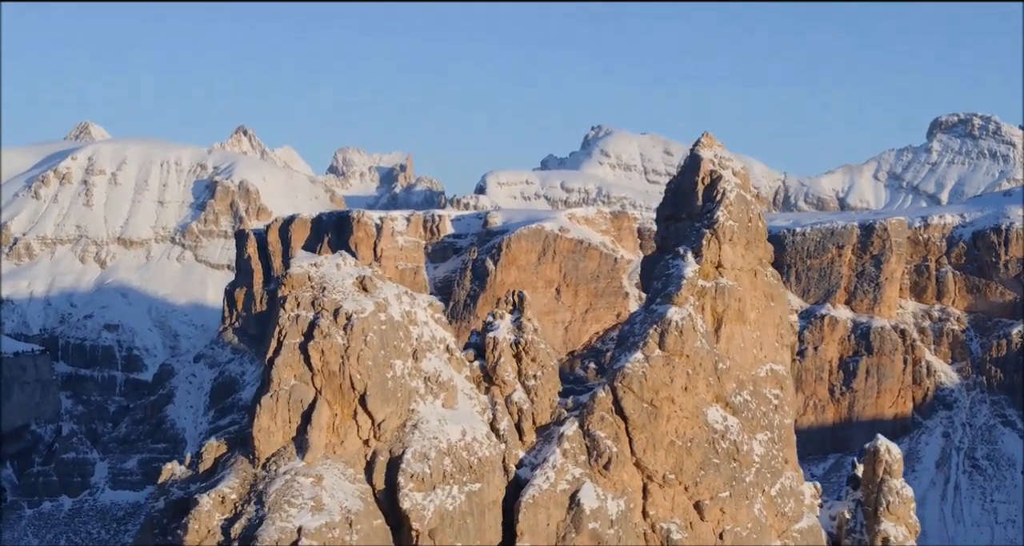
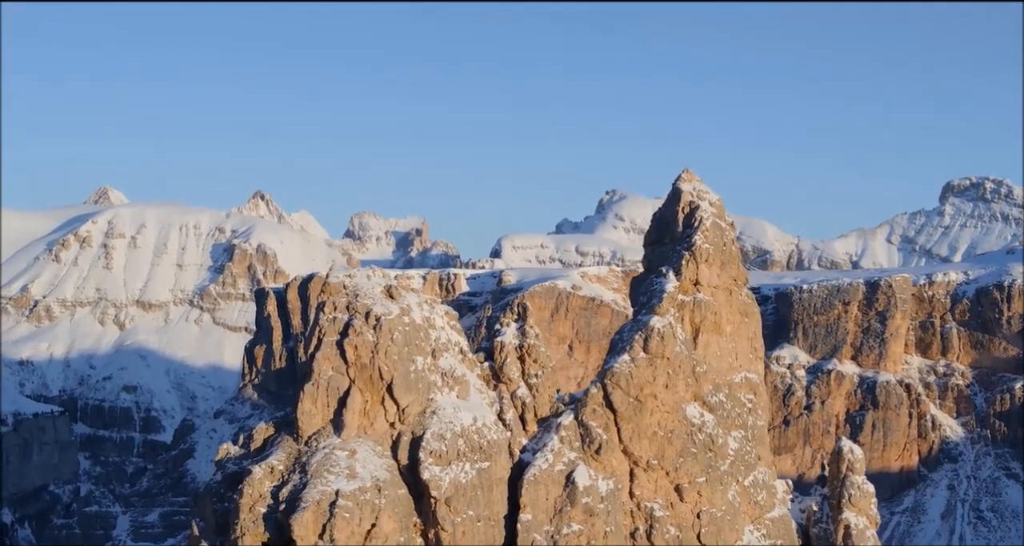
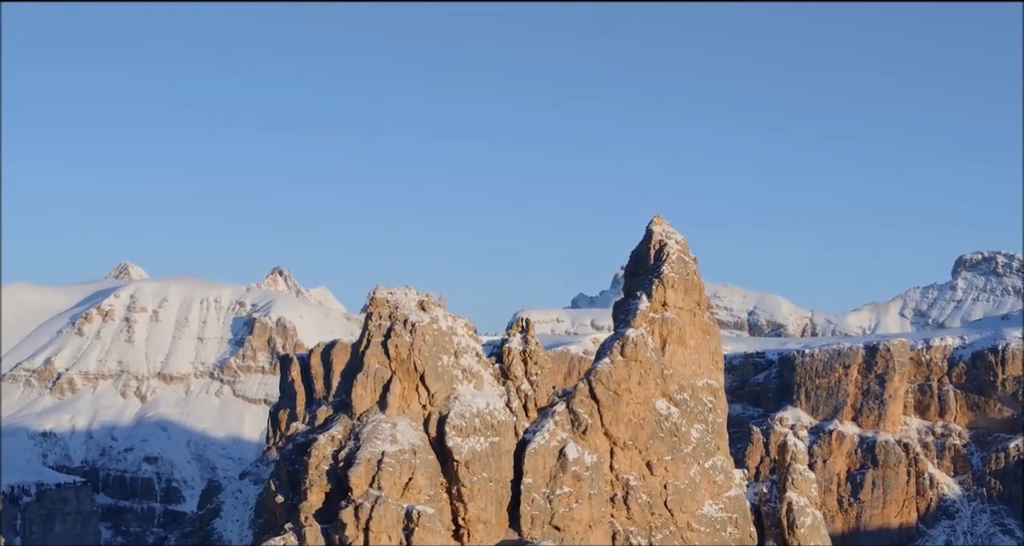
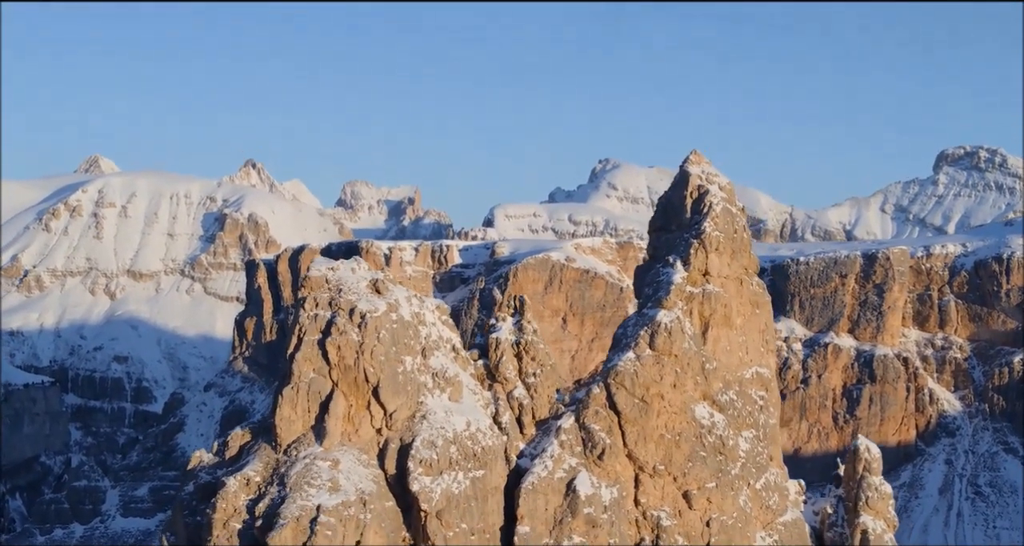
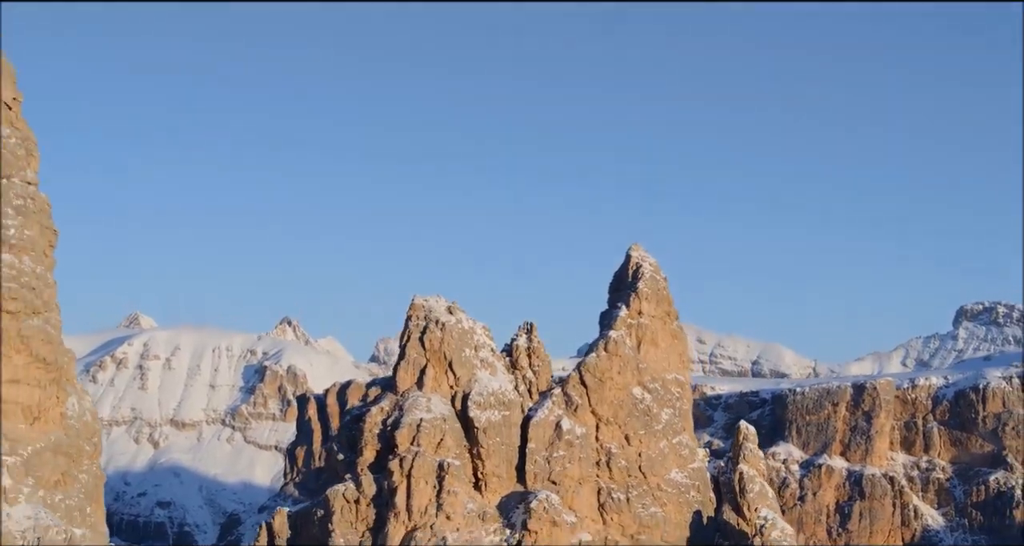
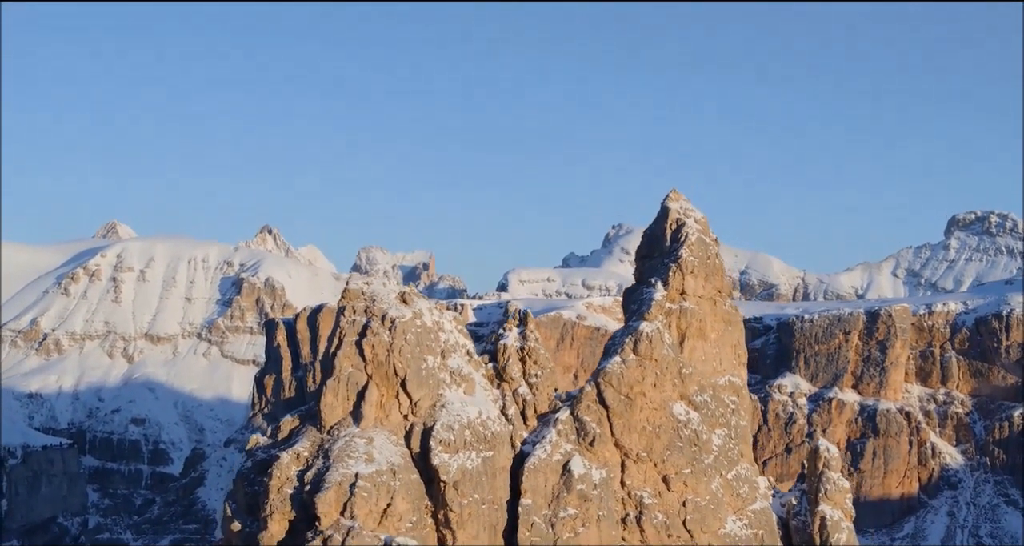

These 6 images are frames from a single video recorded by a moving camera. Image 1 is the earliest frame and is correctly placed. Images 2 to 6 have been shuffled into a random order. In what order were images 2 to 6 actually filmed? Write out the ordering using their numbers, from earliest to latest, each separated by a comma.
4, 2, 6, 3, 5
